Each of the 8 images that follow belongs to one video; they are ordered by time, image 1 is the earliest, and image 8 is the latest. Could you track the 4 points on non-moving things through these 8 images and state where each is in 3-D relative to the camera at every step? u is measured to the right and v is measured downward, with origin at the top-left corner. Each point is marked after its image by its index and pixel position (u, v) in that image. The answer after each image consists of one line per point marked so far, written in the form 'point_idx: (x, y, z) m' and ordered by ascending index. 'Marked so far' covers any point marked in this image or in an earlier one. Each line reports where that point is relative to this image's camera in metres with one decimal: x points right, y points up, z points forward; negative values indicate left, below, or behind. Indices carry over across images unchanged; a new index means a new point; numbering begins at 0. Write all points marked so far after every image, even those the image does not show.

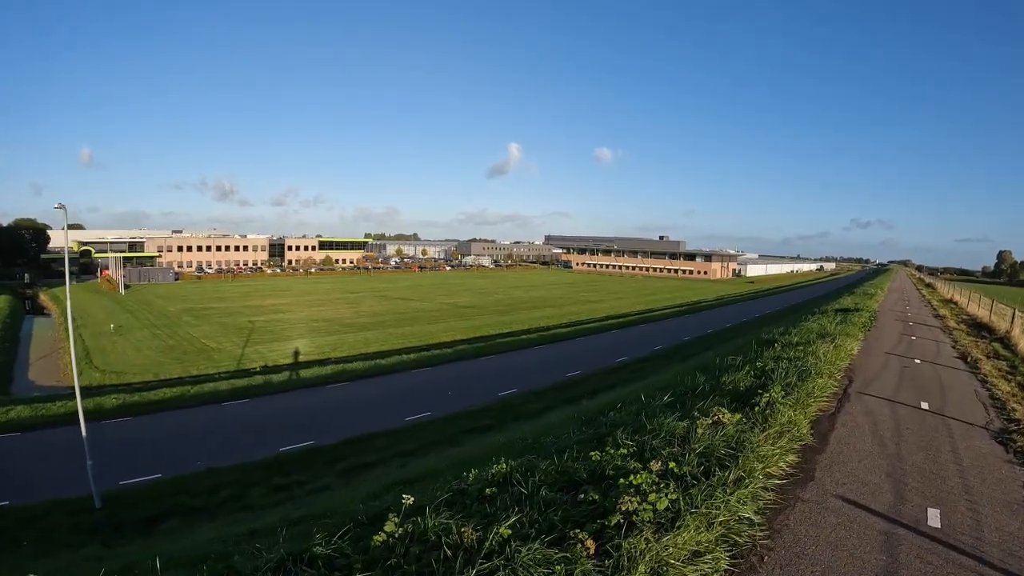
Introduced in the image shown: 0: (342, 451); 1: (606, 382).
0: (-4.5, -3.9, +12.9) m
1: (+2.3, -2.6, +14.3) m
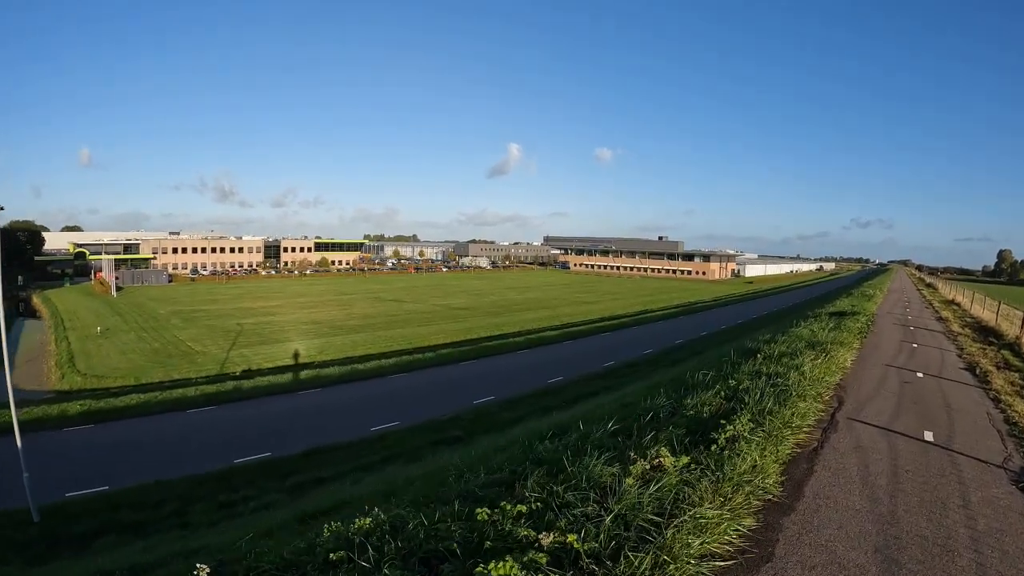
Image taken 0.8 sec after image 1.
0: (-5.1, -4.0, +12.1) m
1: (+1.7, -2.7, +13.5) m
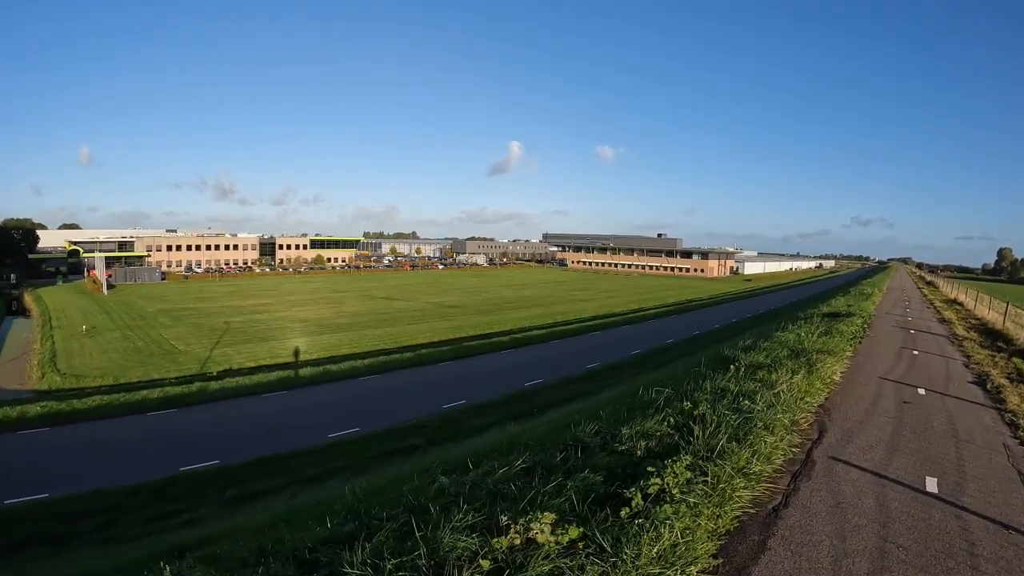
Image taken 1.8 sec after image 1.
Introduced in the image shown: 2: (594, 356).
0: (-5.8, -3.9, +11.3) m
1: (+1.0, -2.6, +12.7) m
2: (+3.0, -2.6, +19.7) m
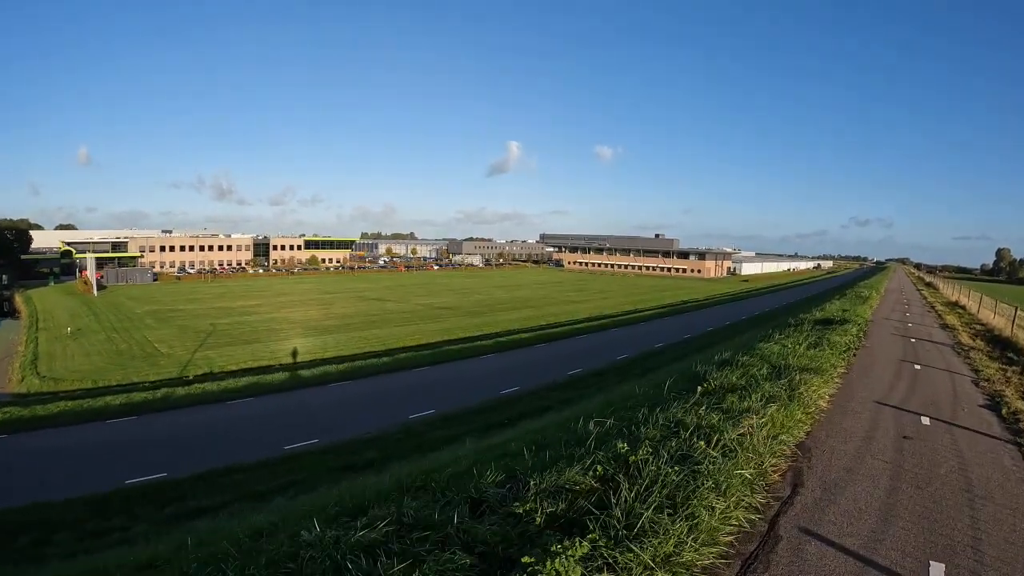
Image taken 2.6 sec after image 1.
0: (-6.3, -4.0, +10.6) m
1: (+0.5, -2.7, +12.0) m
2: (+2.4, -2.7, +19.0) m
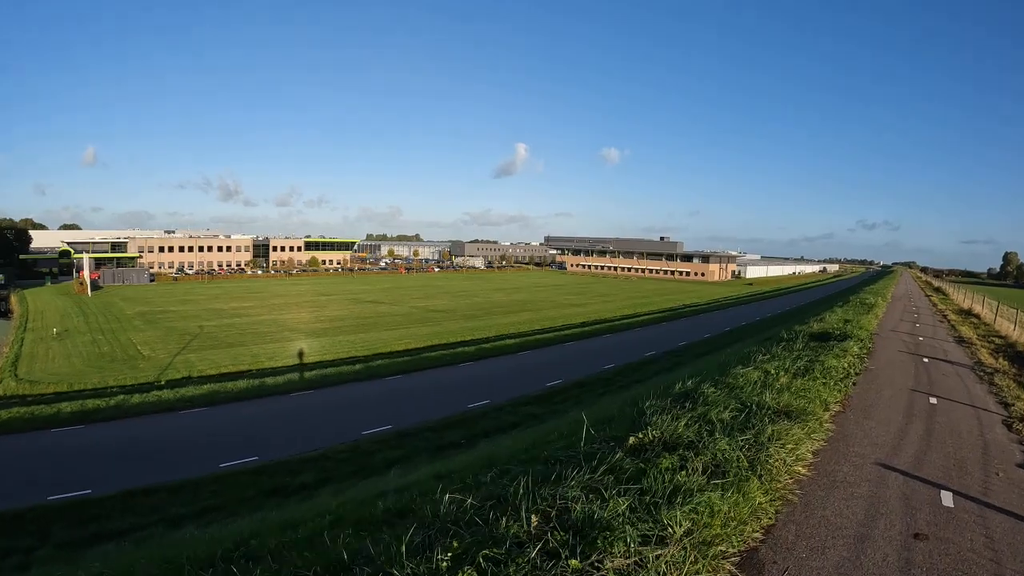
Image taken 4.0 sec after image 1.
0: (-7.1, -4.1, +9.5) m
1: (-0.3, -2.8, +10.8) m
2: (+1.7, -2.8, +17.8) m
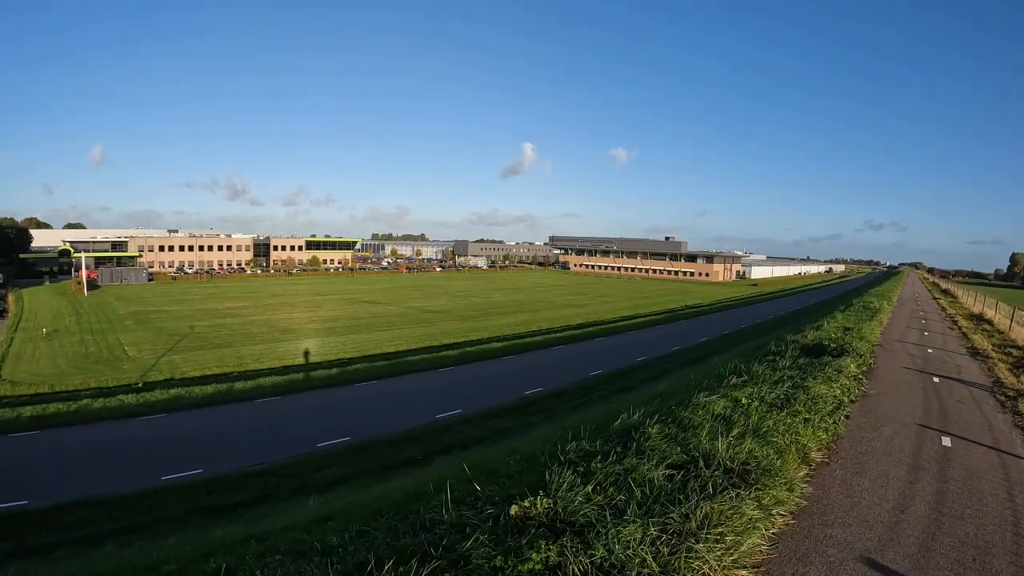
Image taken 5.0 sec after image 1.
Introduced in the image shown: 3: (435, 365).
0: (-7.7, -4.1, +8.6) m
1: (-0.9, -2.8, +9.9) m
2: (+1.2, -2.8, +16.8) m
3: (-2.8, -2.8, +19.2) m
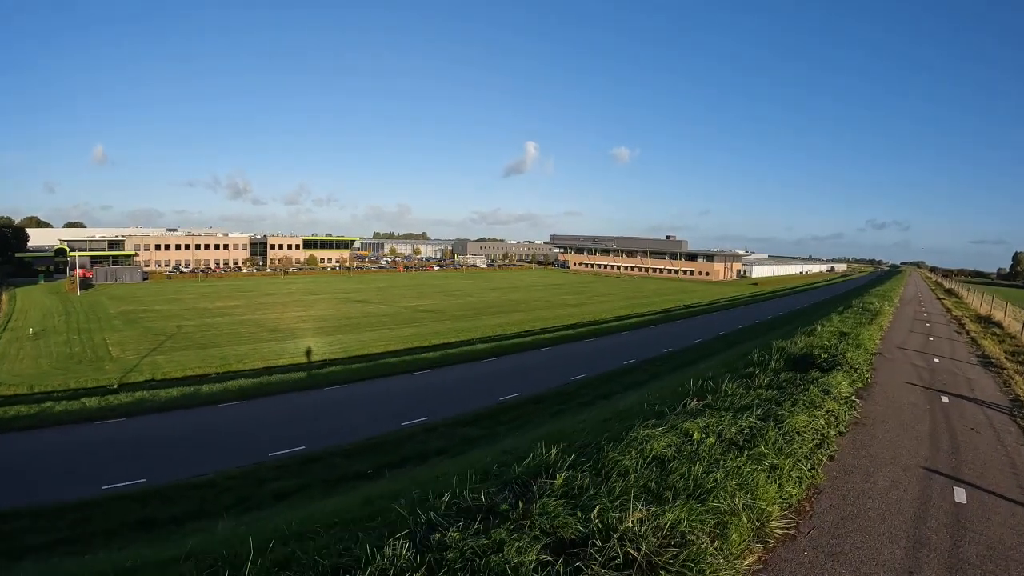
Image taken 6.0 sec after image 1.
0: (-8.3, -4.1, +7.9) m
1: (-1.4, -2.8, +9.1) m
2: (+0.6, -2.8, +16.1) m
3: (-3.4, -2.8, +18.4) m
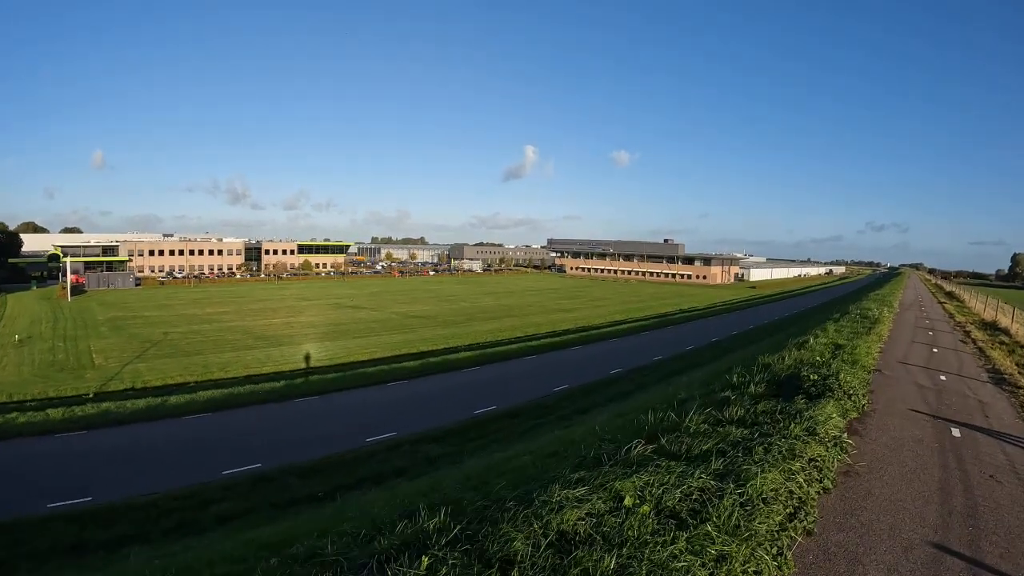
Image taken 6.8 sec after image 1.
0: (-8.8, -4.2, +7.2) m
1: (-1.9, -2.9, +8.4) m
2: (+0.1, -3.0, +15.4) m
3: (-3.9, -3.0, +17.7) m
